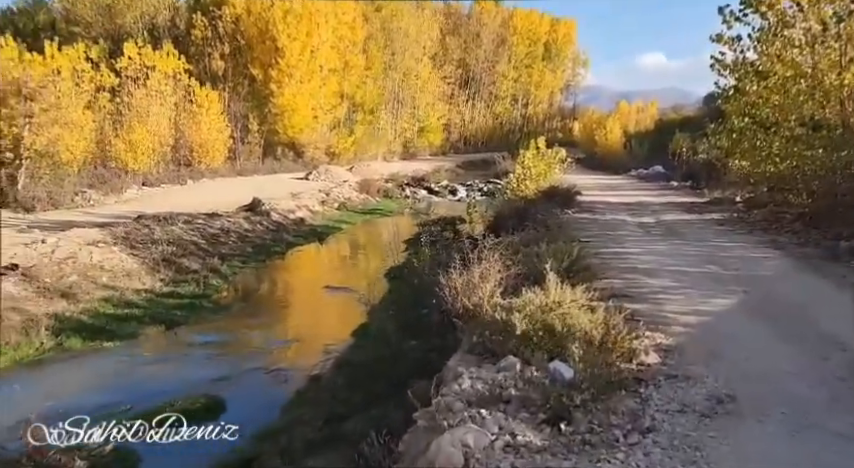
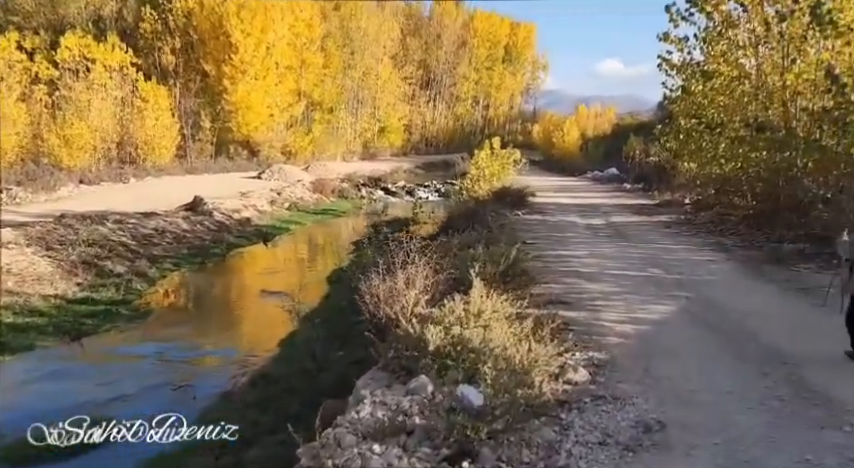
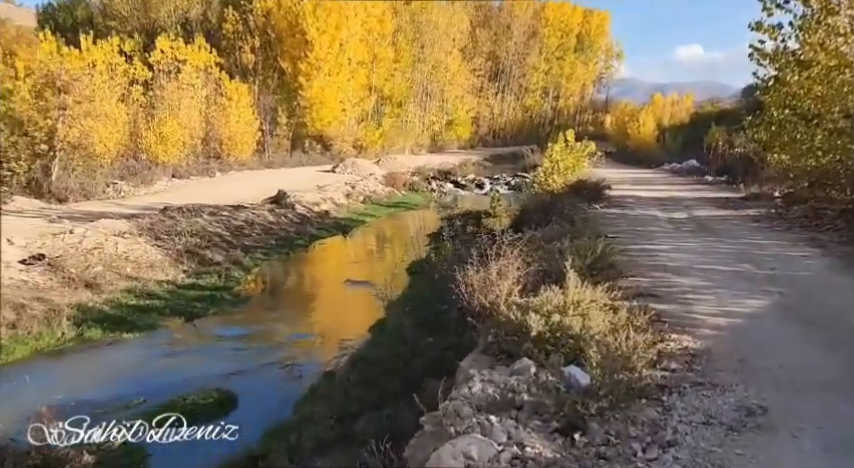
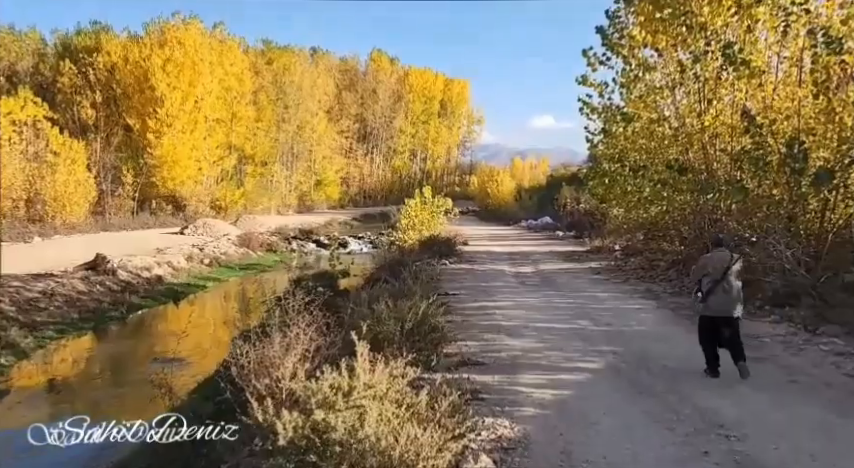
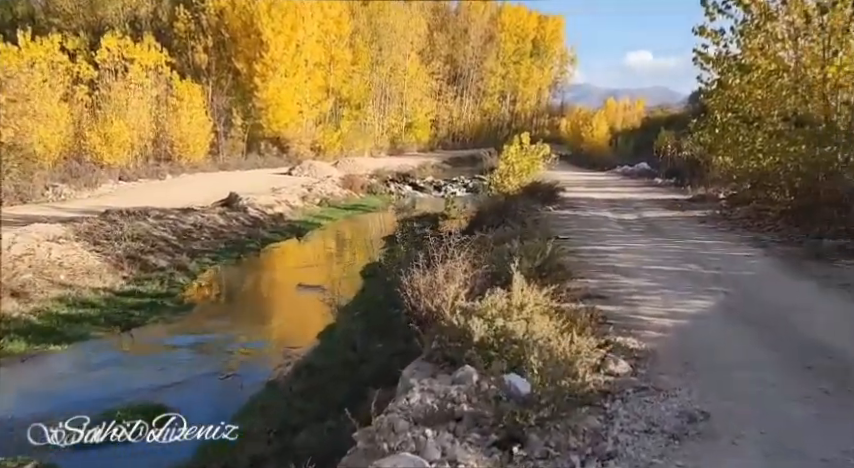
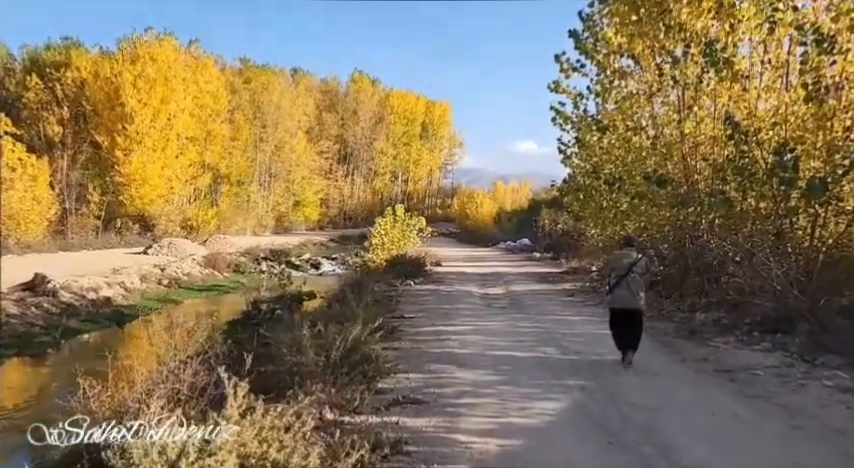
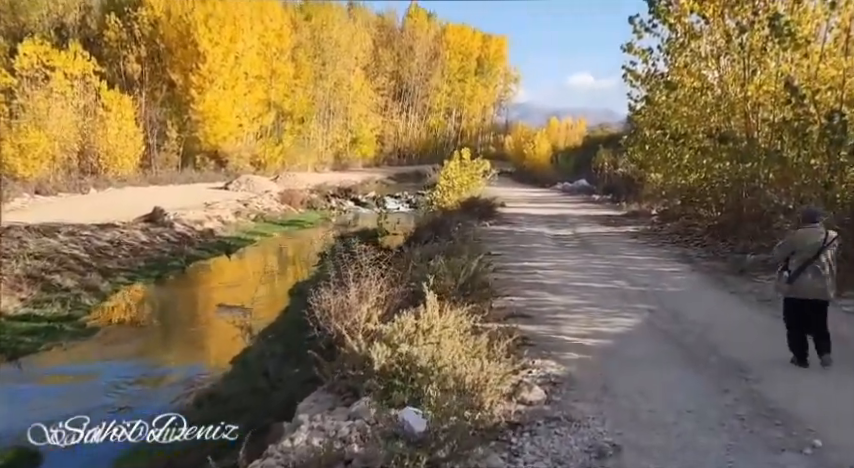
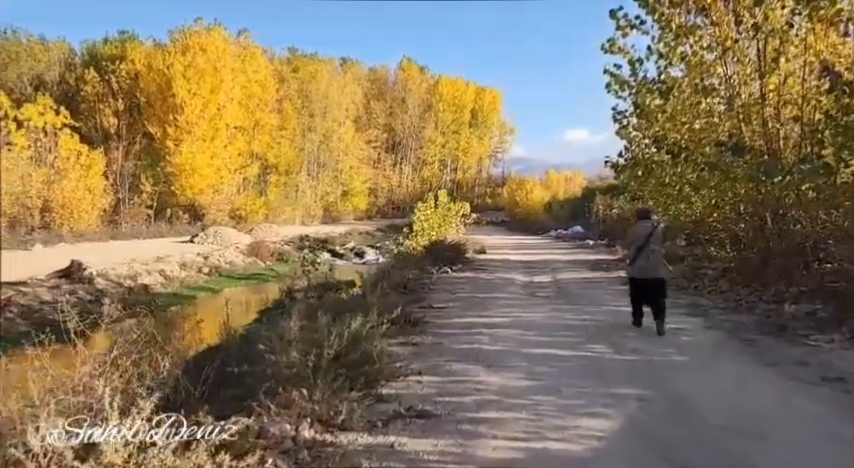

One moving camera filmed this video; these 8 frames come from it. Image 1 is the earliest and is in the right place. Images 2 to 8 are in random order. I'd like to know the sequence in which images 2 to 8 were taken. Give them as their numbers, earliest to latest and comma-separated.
3, 5, 2, 7, 4, 6, 8
